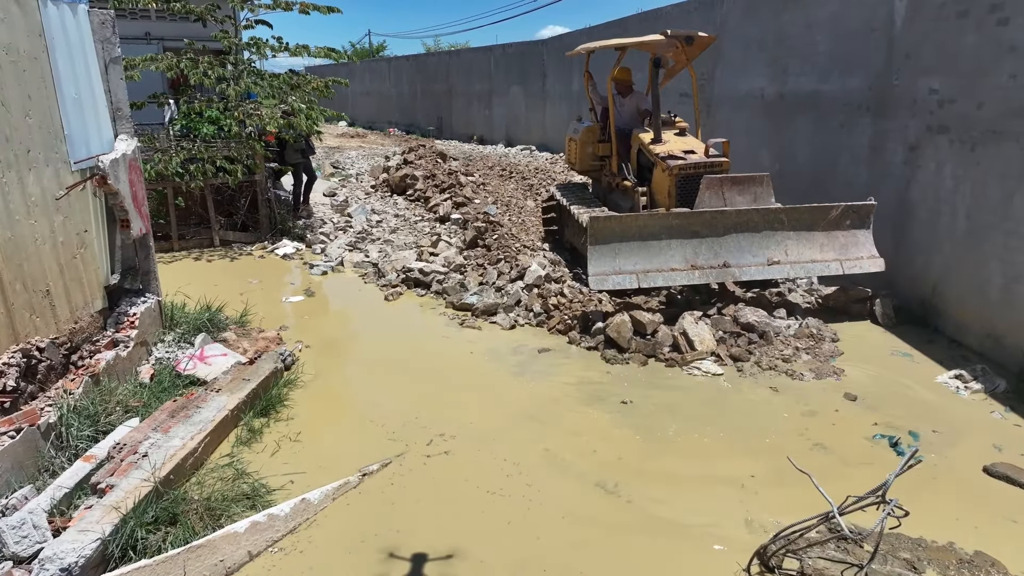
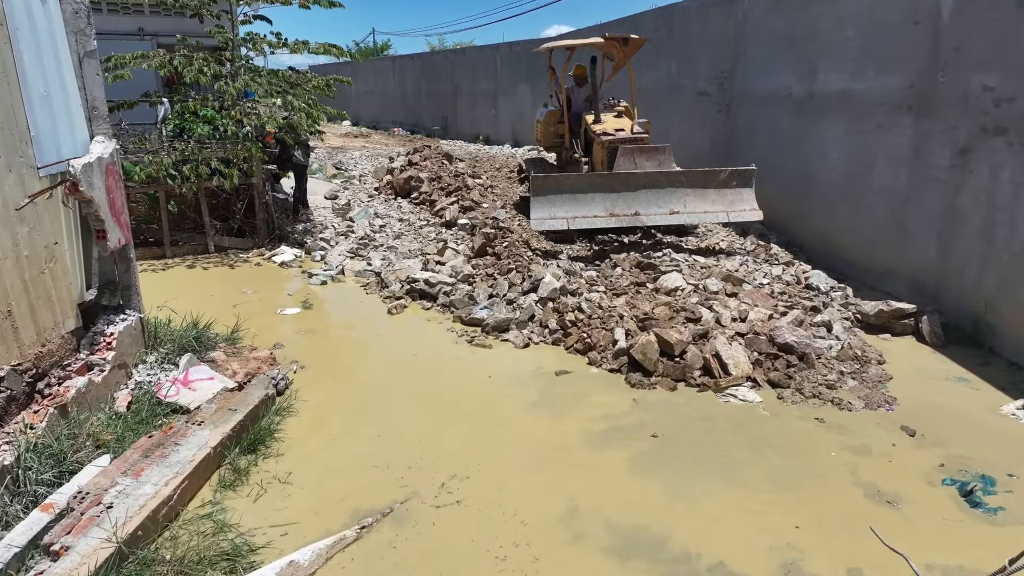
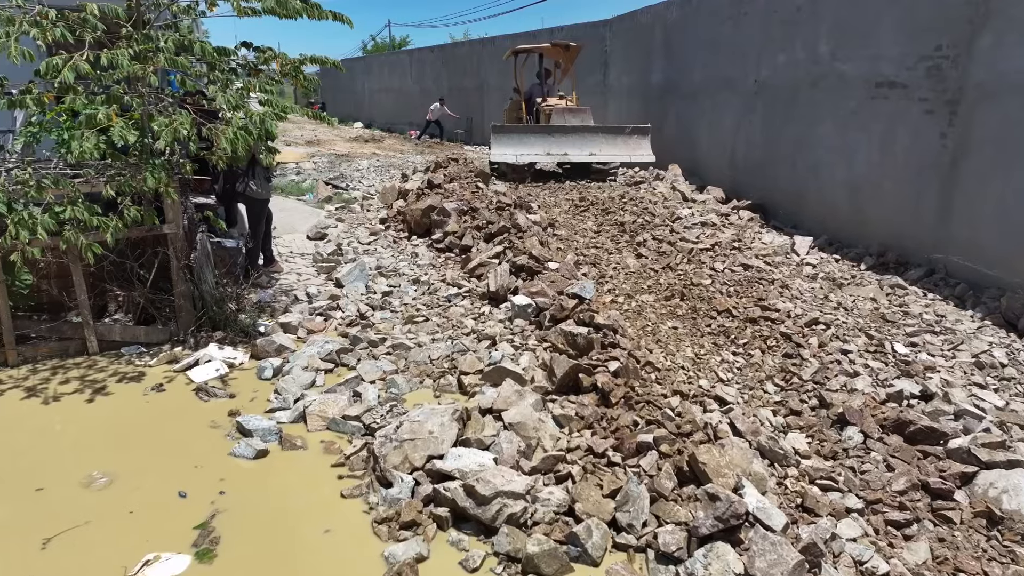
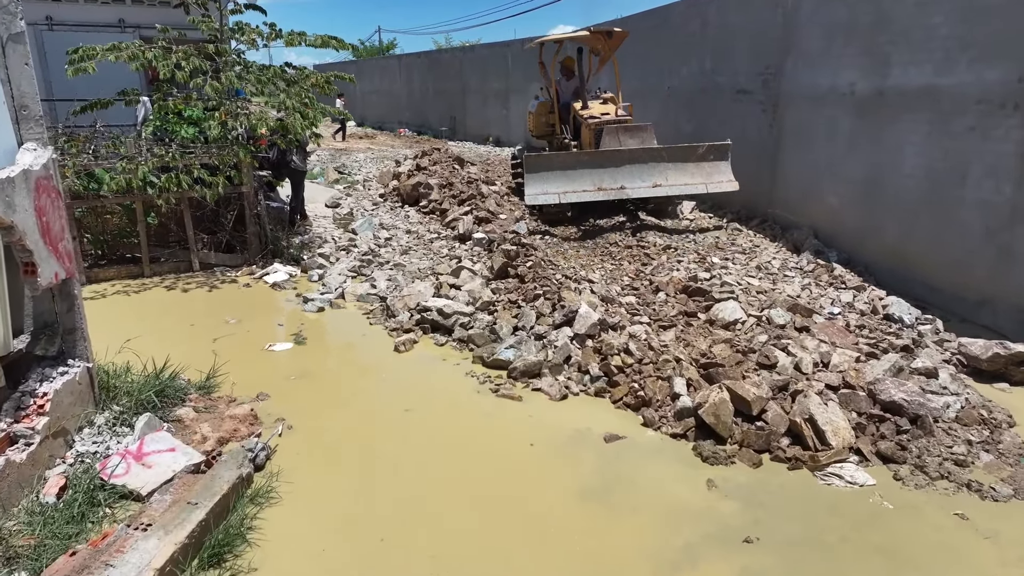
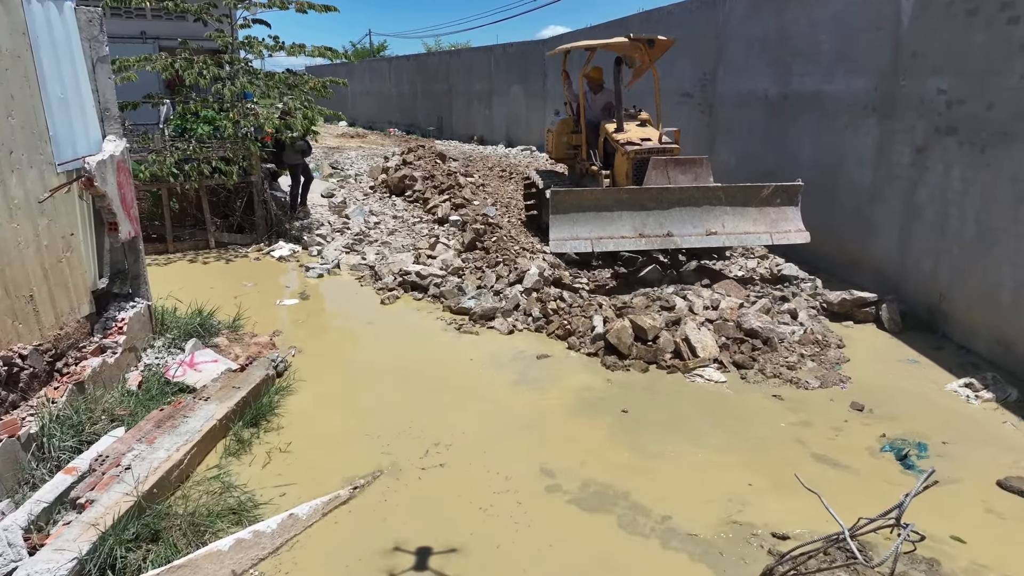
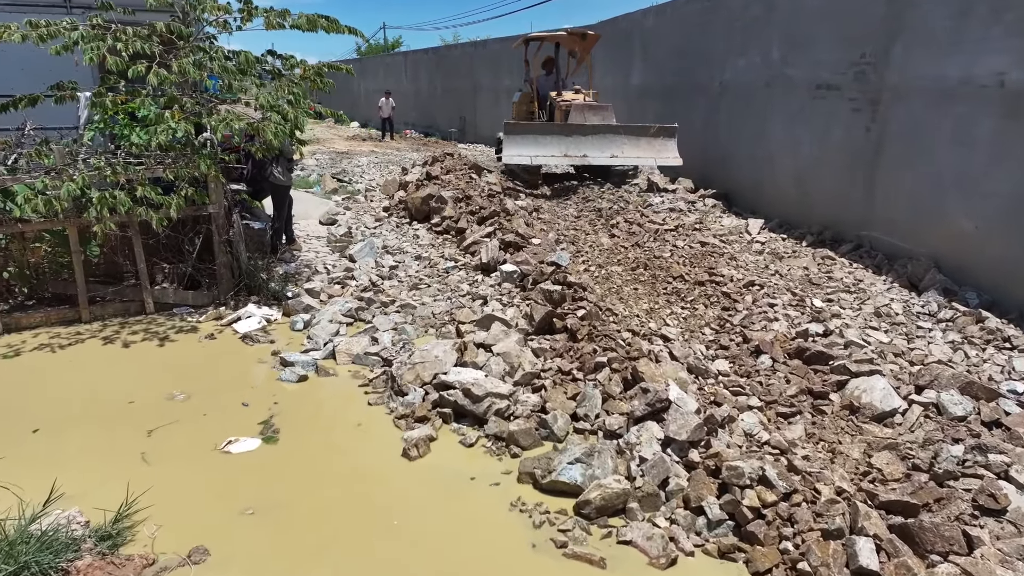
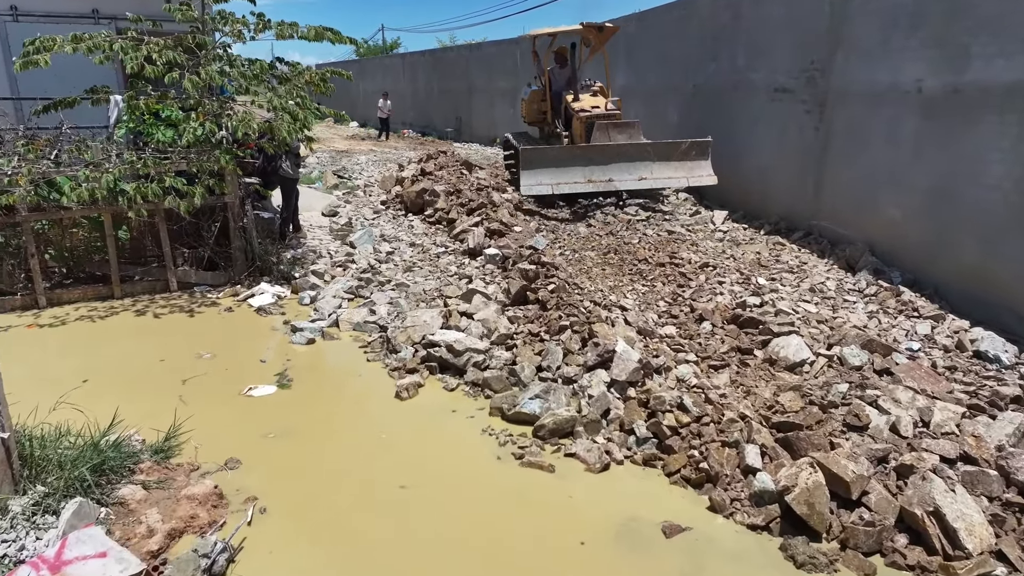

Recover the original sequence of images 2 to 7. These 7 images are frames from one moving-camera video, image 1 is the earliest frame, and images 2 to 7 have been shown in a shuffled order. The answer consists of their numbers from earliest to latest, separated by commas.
5, 2, 4, 7, 6, 3
